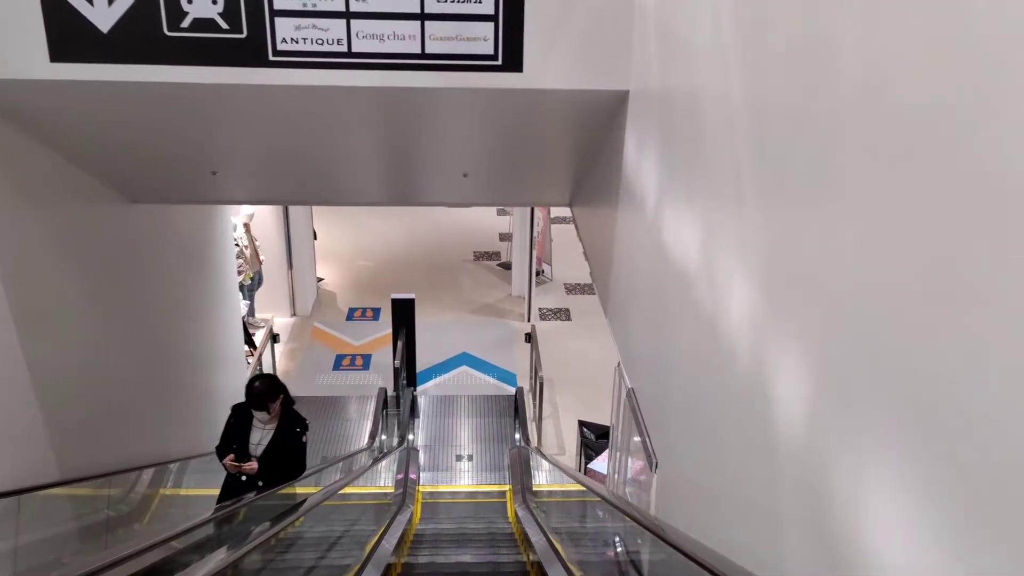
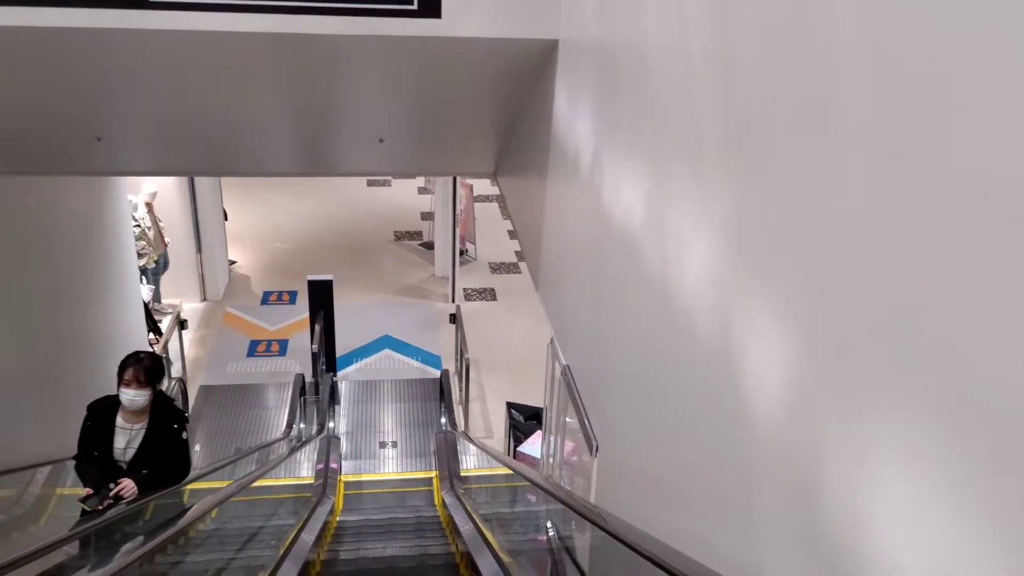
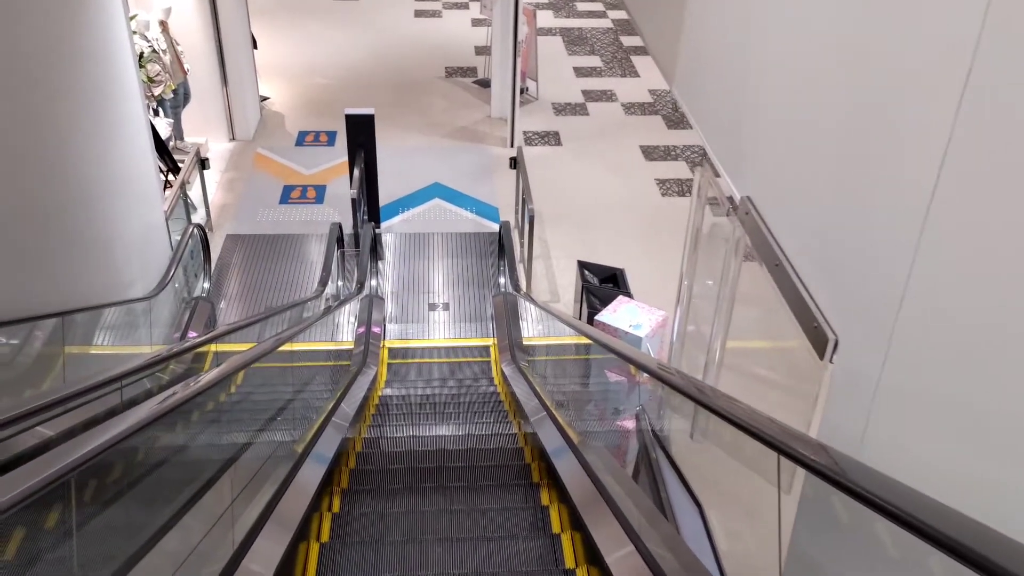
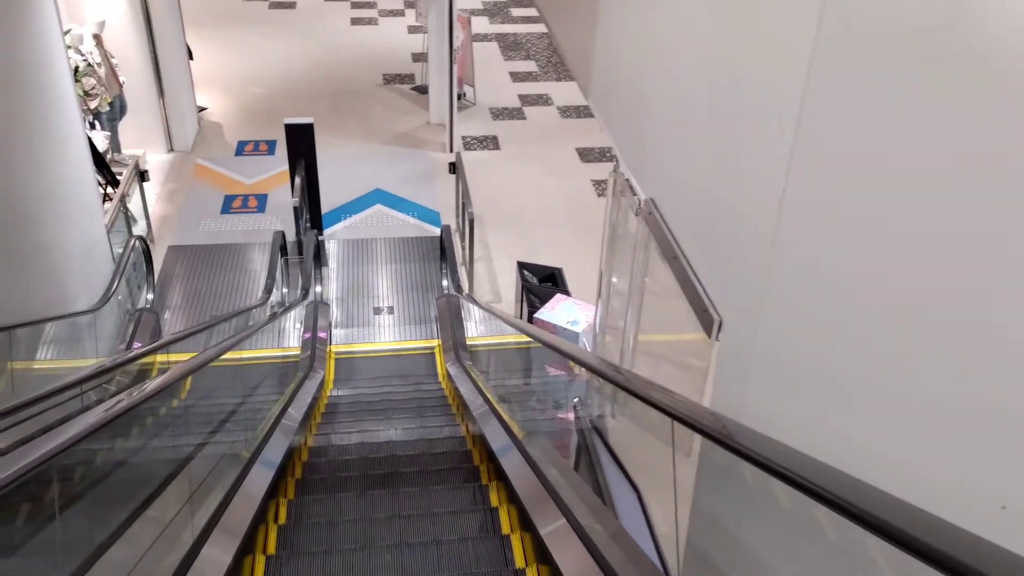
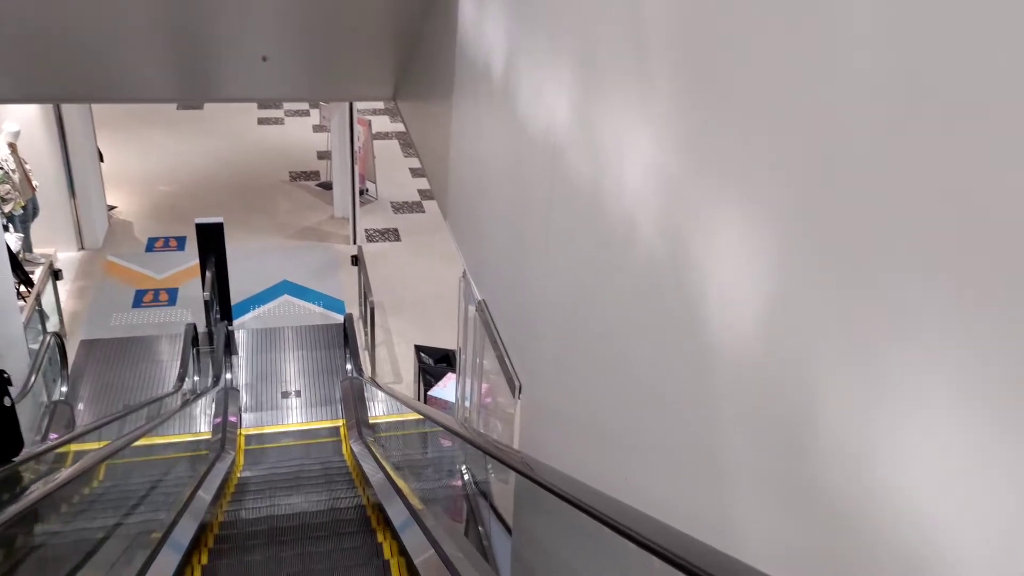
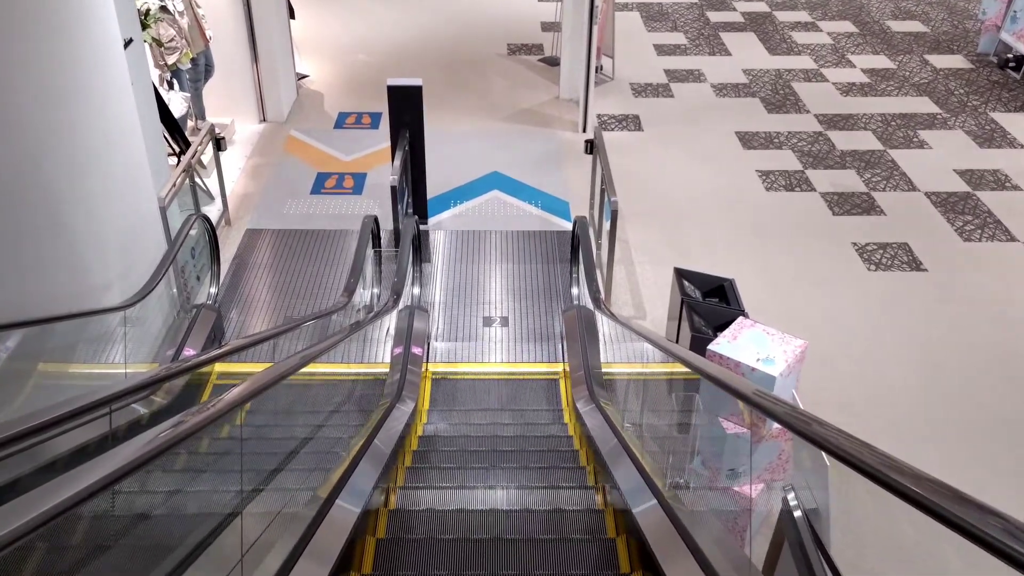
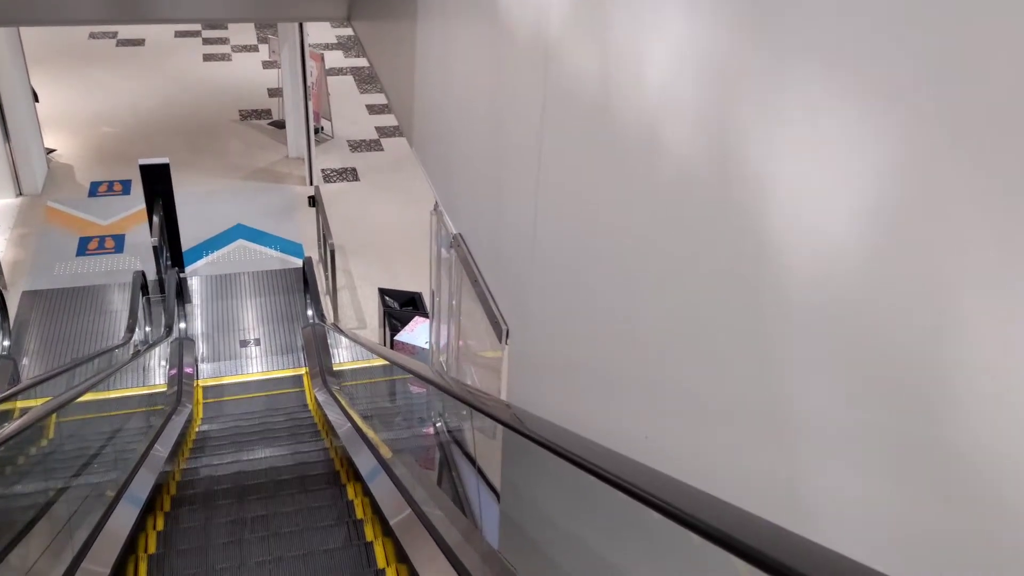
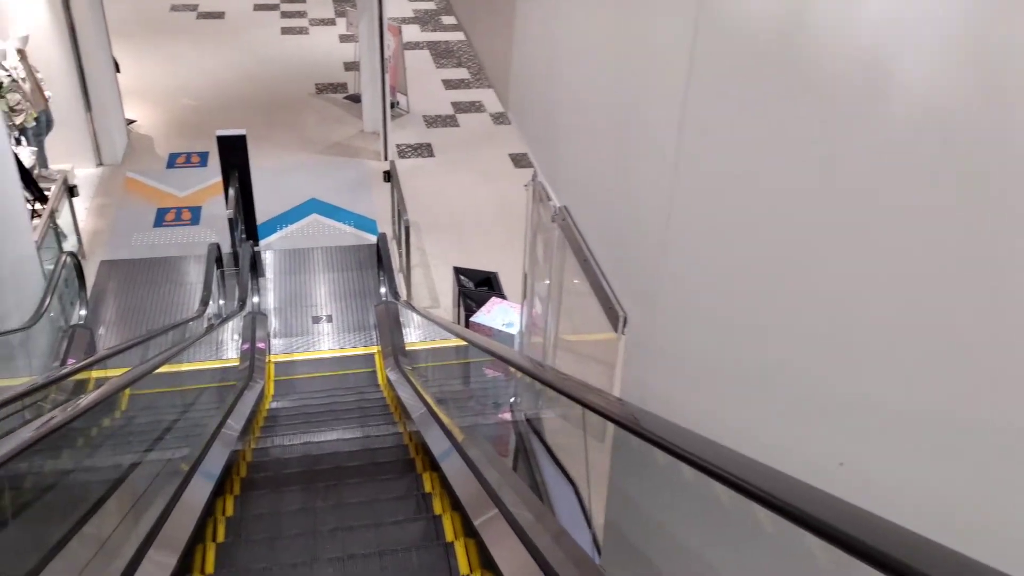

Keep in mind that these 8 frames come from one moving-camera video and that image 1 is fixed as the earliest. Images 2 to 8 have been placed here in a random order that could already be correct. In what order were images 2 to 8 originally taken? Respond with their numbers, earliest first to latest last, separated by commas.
2, 5, 7, 8, 4, 3, 6
